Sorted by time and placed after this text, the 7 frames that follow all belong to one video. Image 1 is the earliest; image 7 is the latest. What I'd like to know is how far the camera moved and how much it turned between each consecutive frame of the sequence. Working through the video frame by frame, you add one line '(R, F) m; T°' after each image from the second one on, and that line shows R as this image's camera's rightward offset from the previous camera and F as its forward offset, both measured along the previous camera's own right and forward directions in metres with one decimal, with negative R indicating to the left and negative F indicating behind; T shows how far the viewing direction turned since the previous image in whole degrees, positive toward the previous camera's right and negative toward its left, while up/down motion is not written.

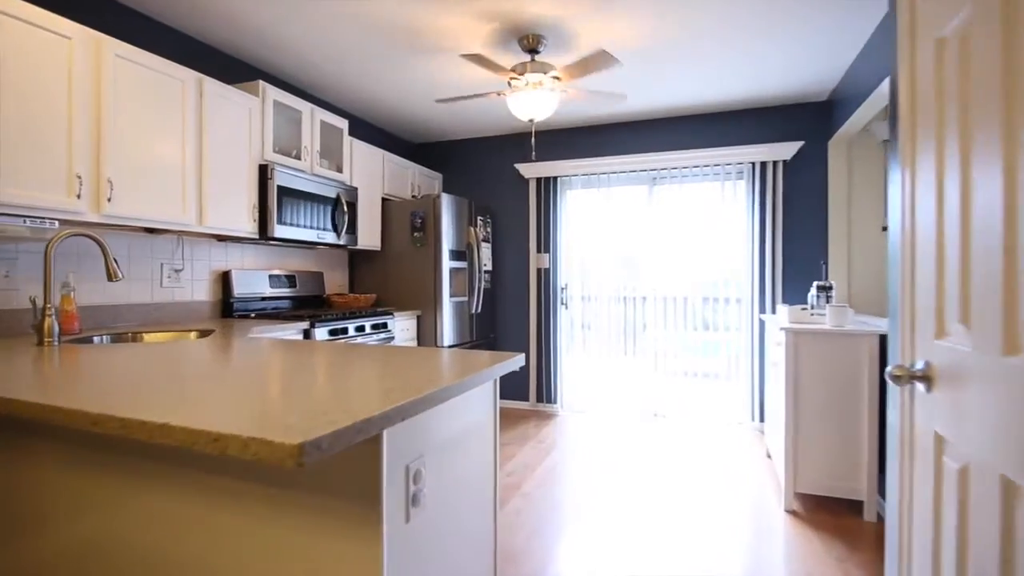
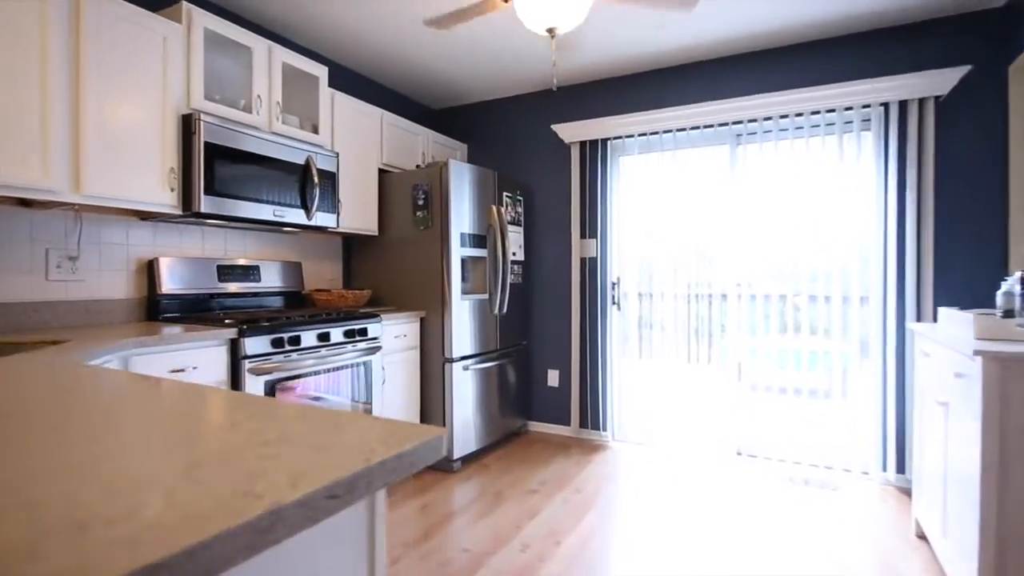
(+0.2, +1.0) m; -8°
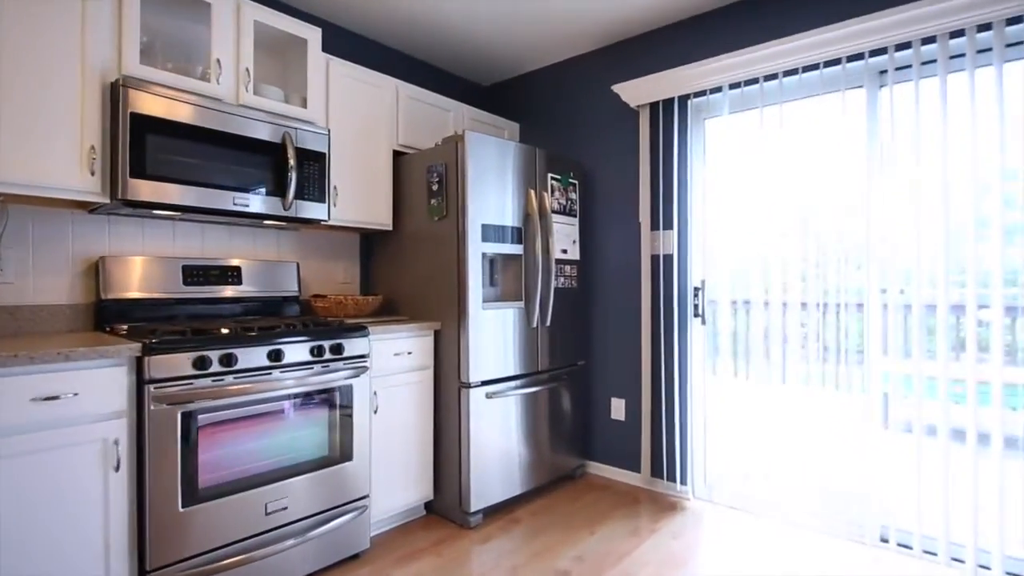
(+0.4, +0.8) m; -13°
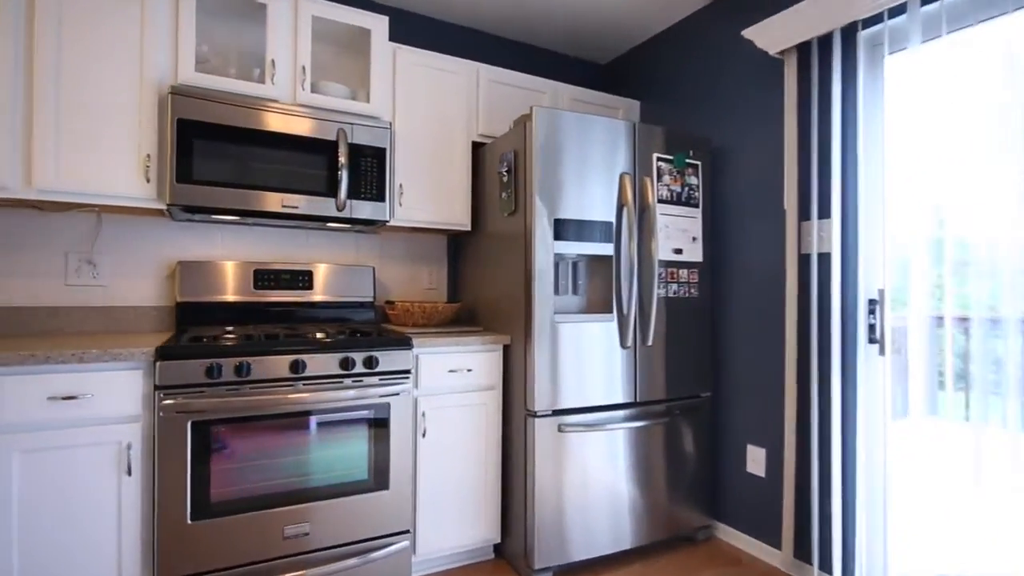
(+0.4, +0.5) m; -21°
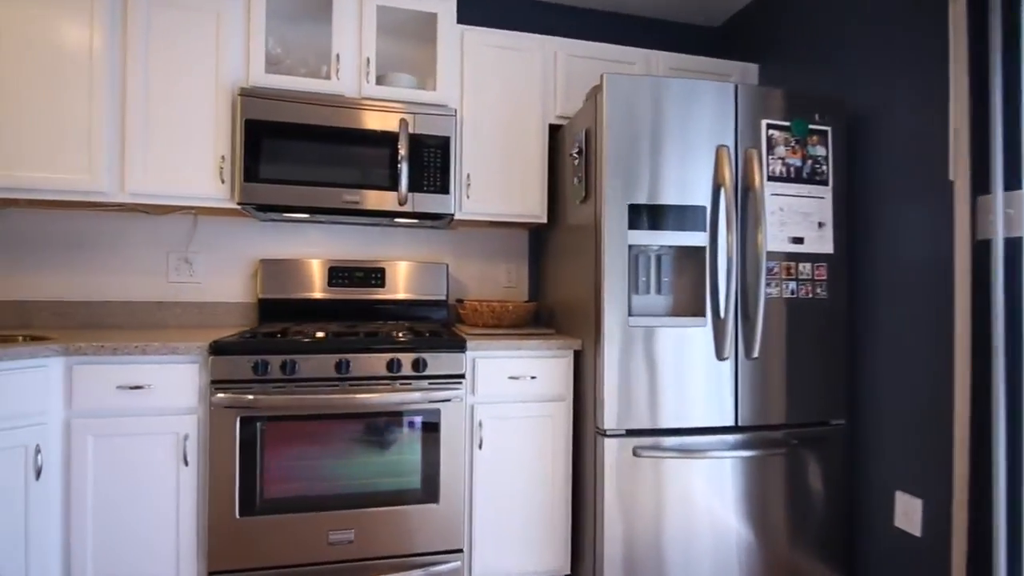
(+0.2, +0.3) m; -15°
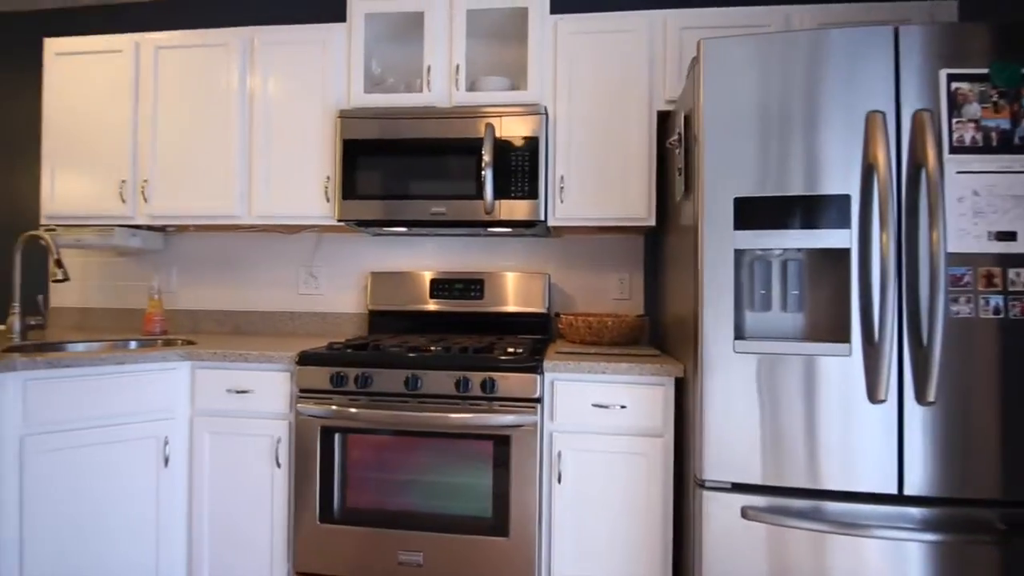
(+0.3, +0.2) m; -20°
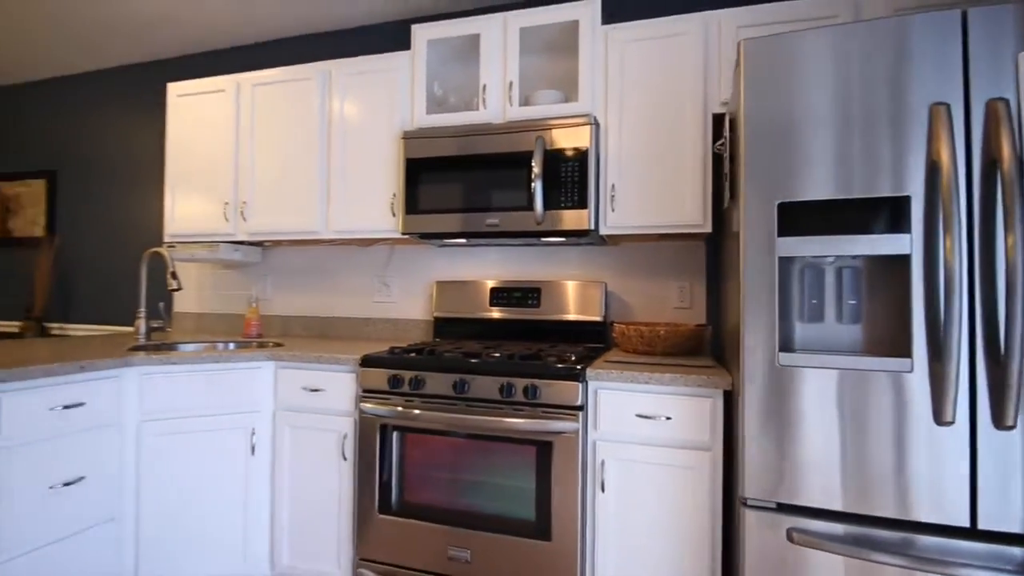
(+0.2, 0.0) m; -10°
